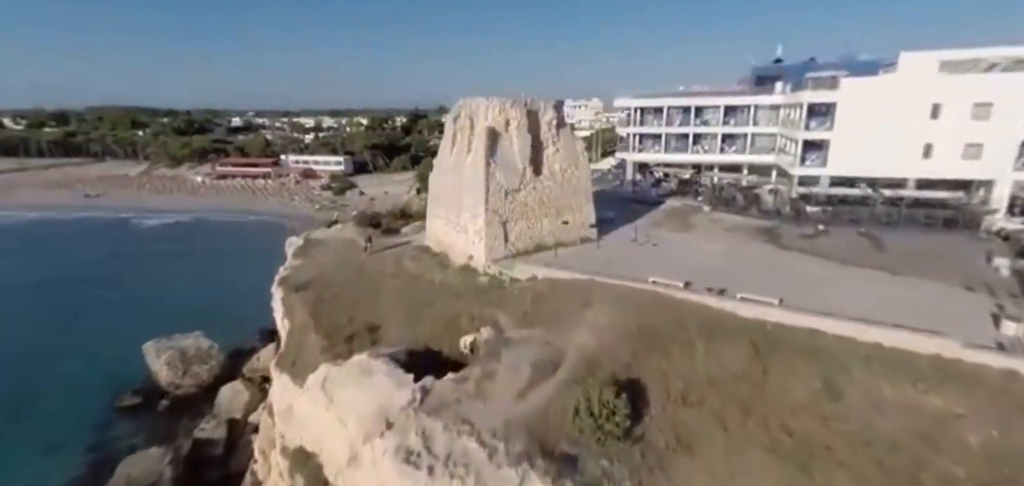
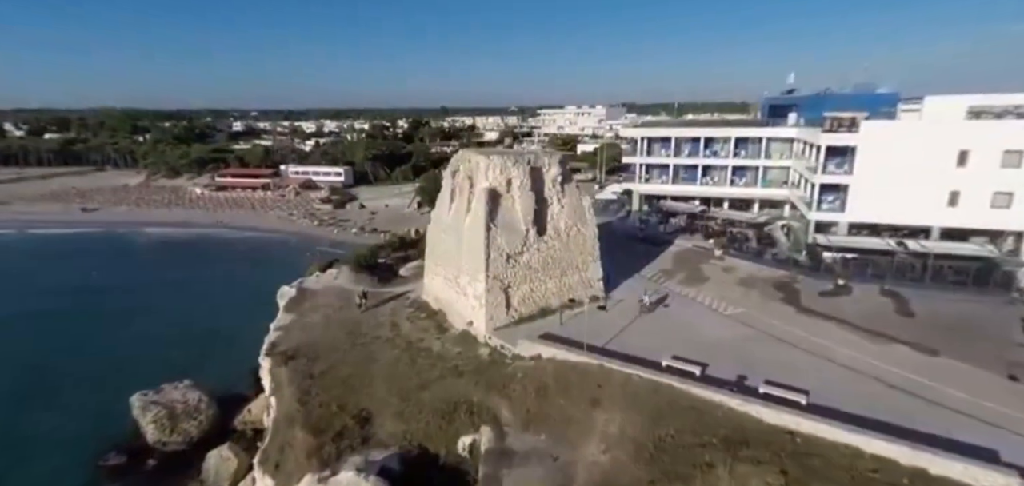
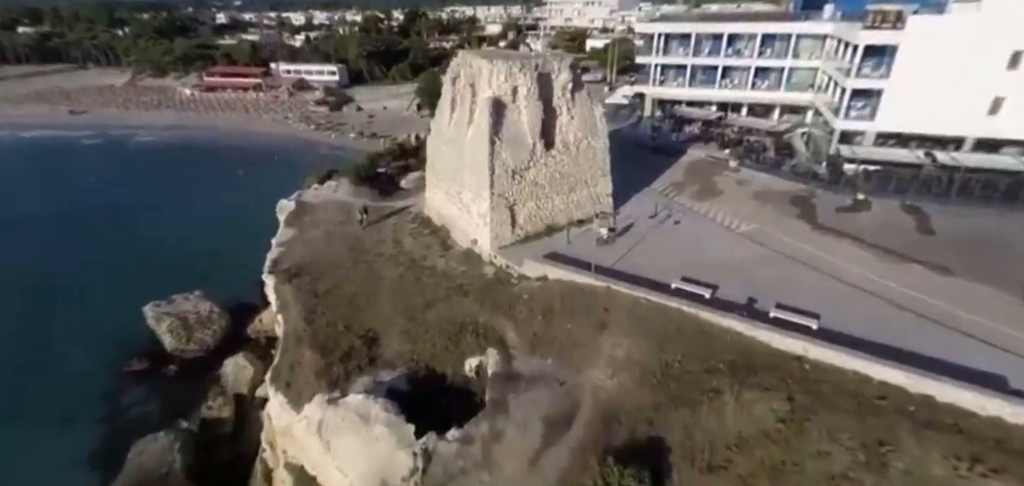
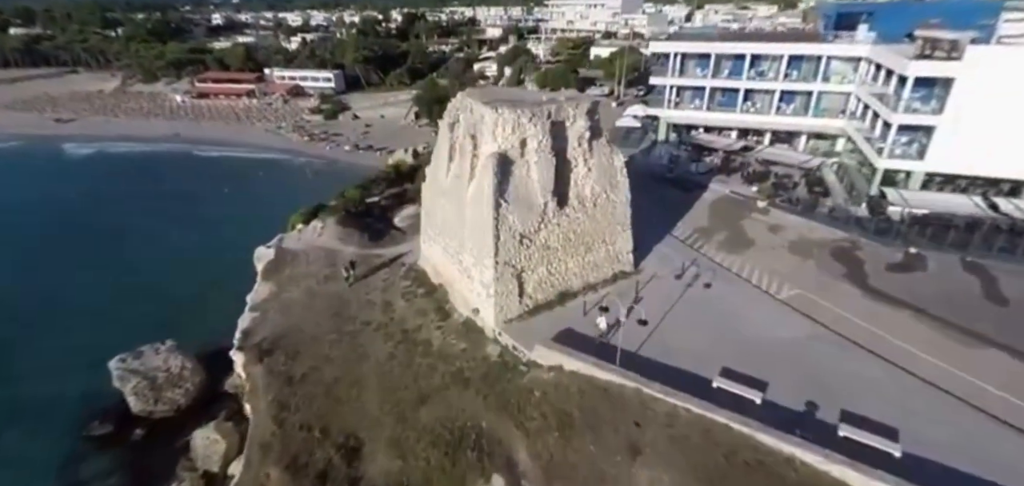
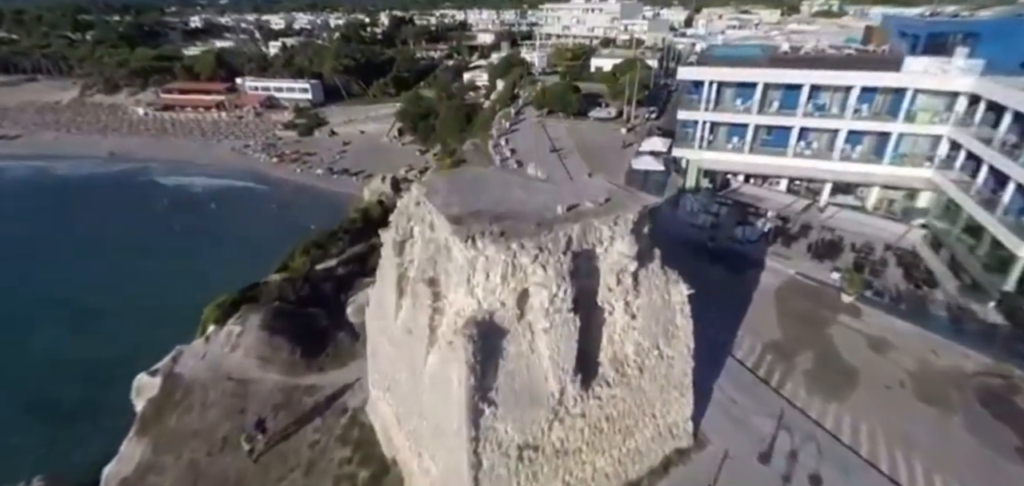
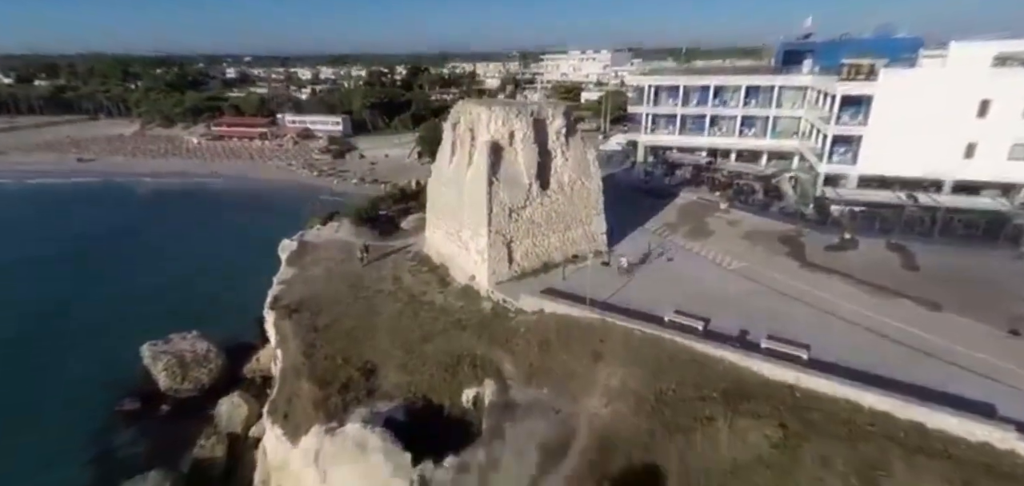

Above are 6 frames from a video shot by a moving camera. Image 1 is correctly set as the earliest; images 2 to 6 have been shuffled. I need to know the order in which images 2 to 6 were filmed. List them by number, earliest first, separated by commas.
2, 6, 3, 4, 5
